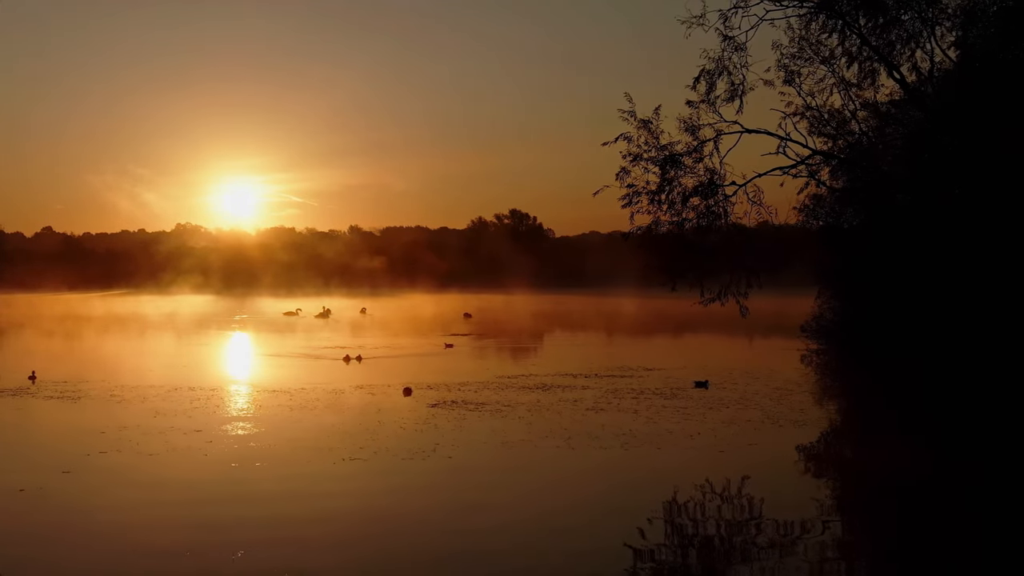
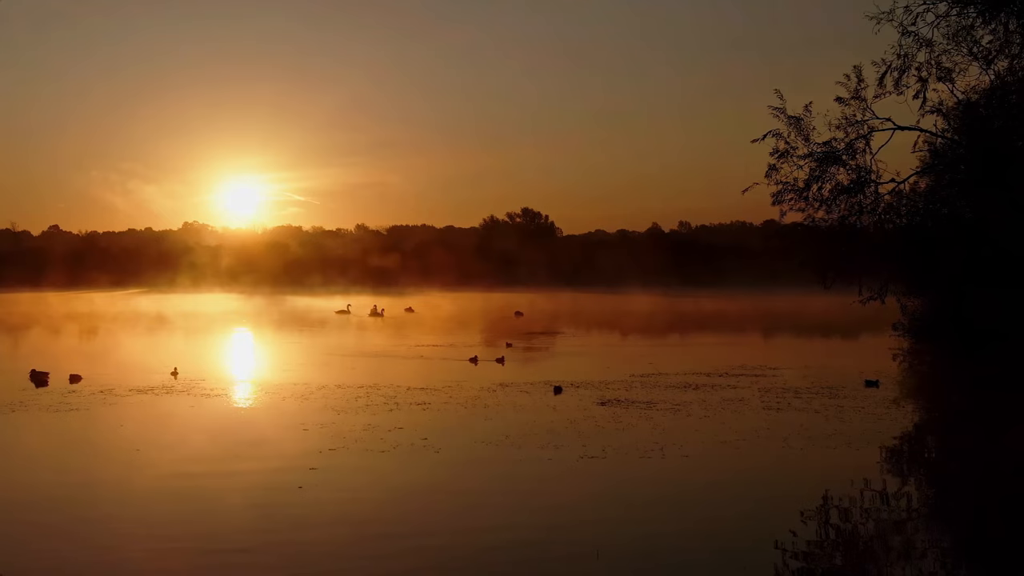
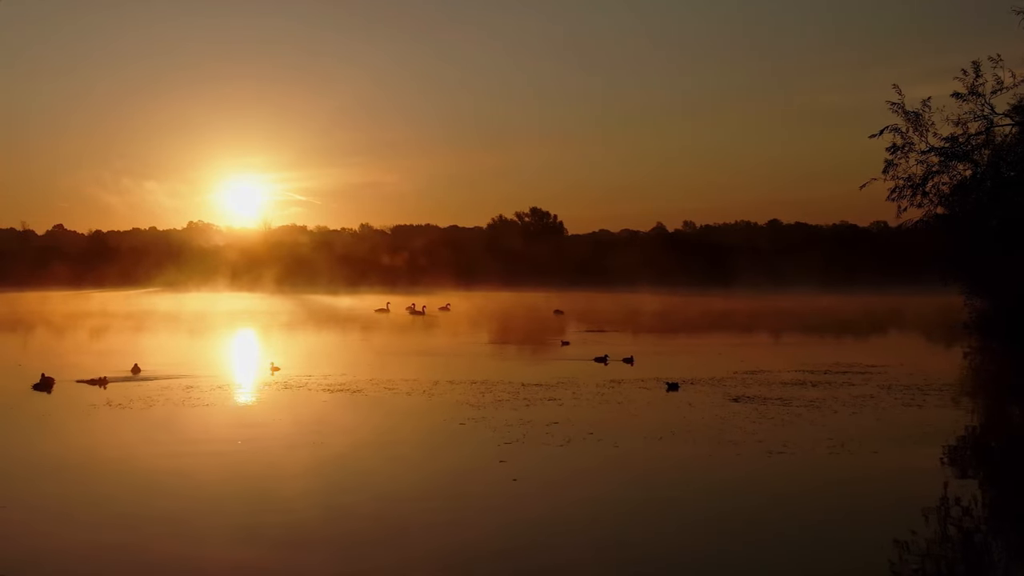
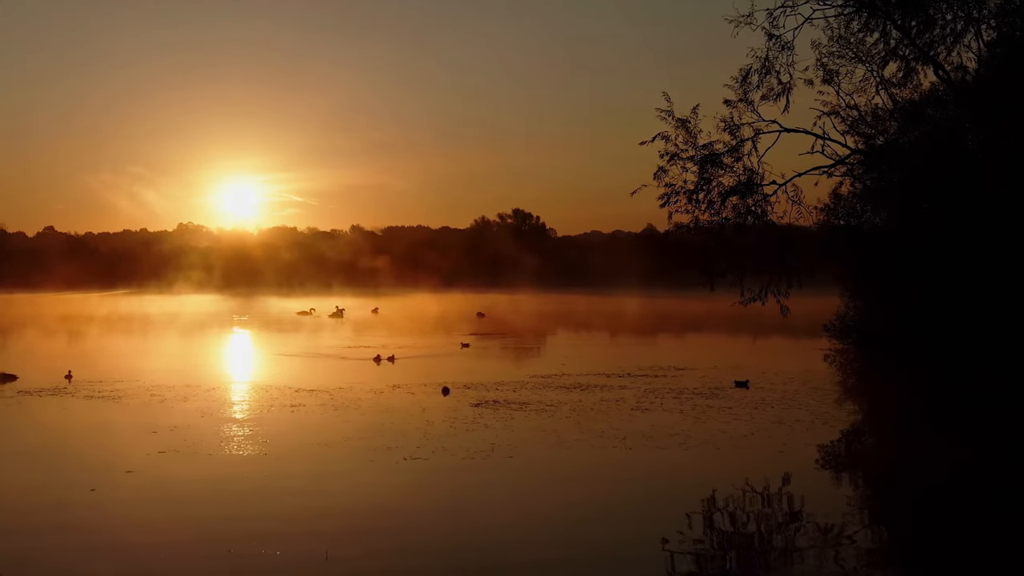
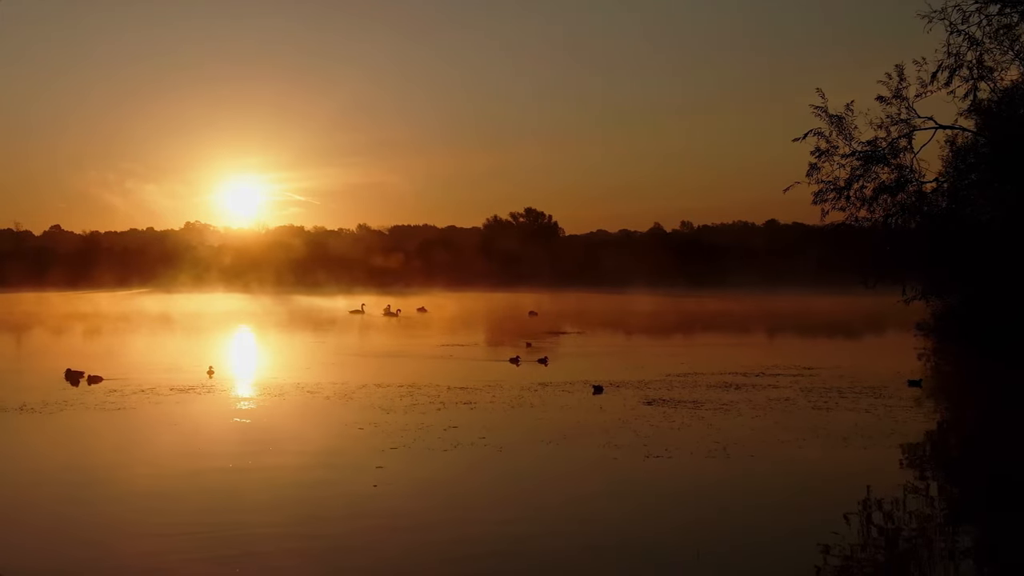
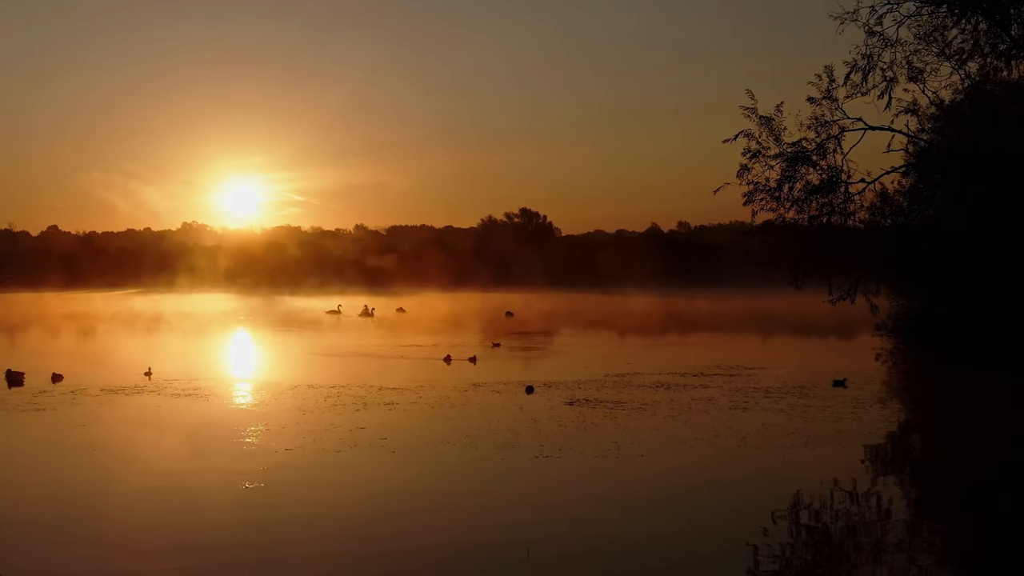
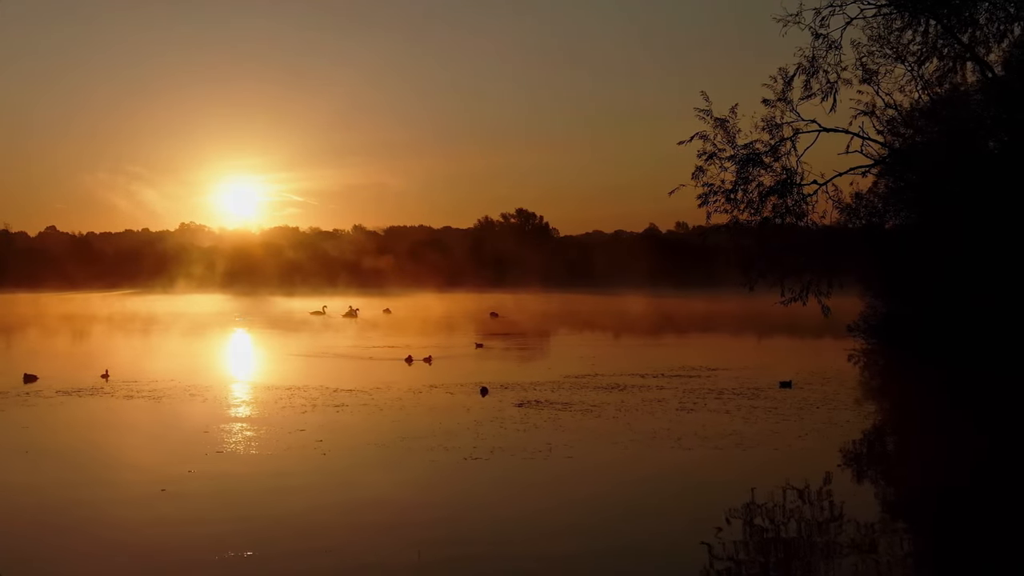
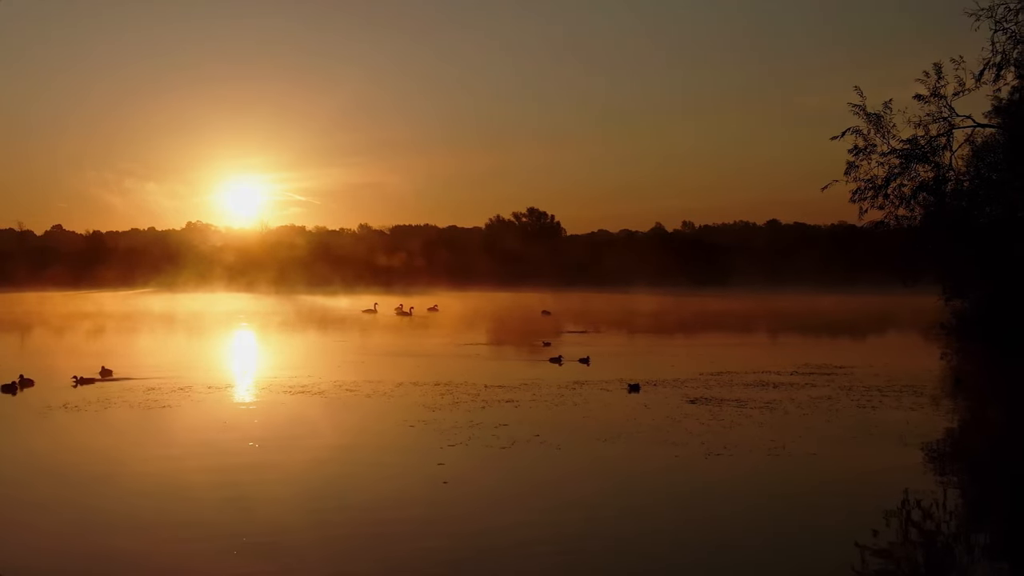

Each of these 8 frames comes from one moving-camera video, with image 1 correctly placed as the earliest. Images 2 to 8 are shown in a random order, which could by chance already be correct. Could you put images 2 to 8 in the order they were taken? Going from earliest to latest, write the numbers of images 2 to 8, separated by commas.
4, 7, 6, 2, 5, 8, 3
